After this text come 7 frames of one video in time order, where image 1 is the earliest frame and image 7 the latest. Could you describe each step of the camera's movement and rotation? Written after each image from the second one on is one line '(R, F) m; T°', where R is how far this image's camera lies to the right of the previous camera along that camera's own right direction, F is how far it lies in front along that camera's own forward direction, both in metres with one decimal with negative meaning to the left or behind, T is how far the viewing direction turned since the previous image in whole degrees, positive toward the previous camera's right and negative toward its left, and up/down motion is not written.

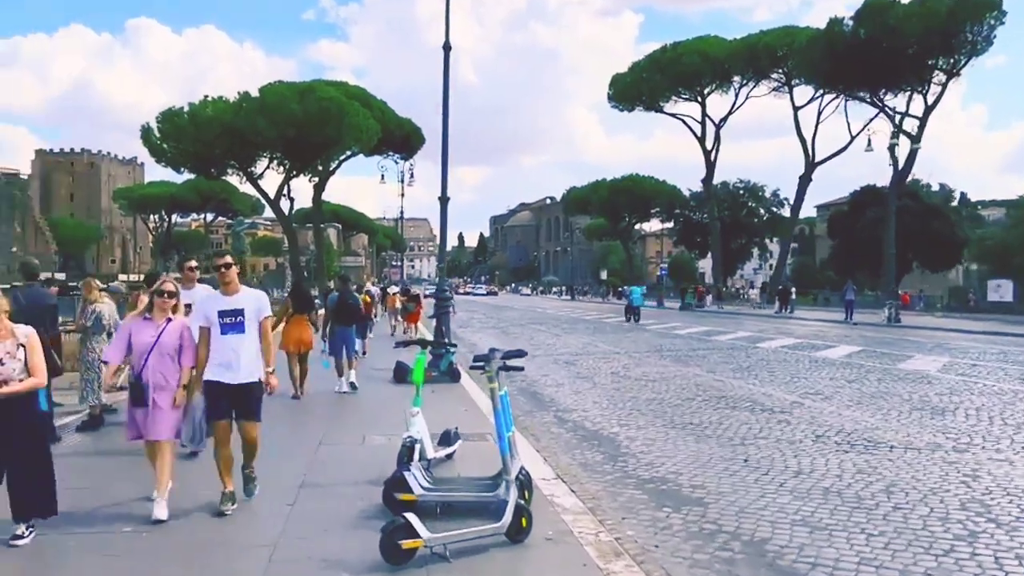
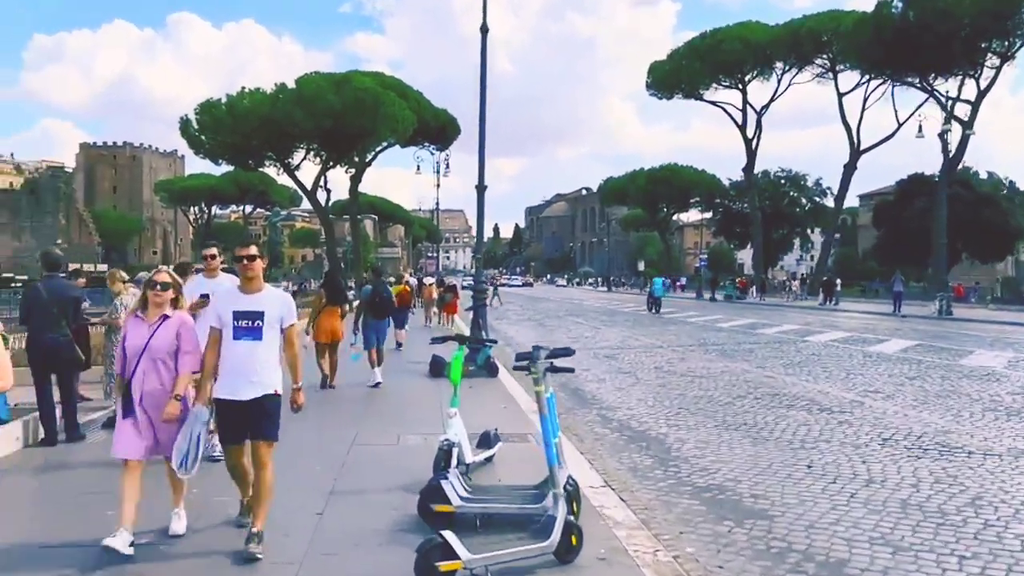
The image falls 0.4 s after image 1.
(-0.1, +0.6) m; -2°
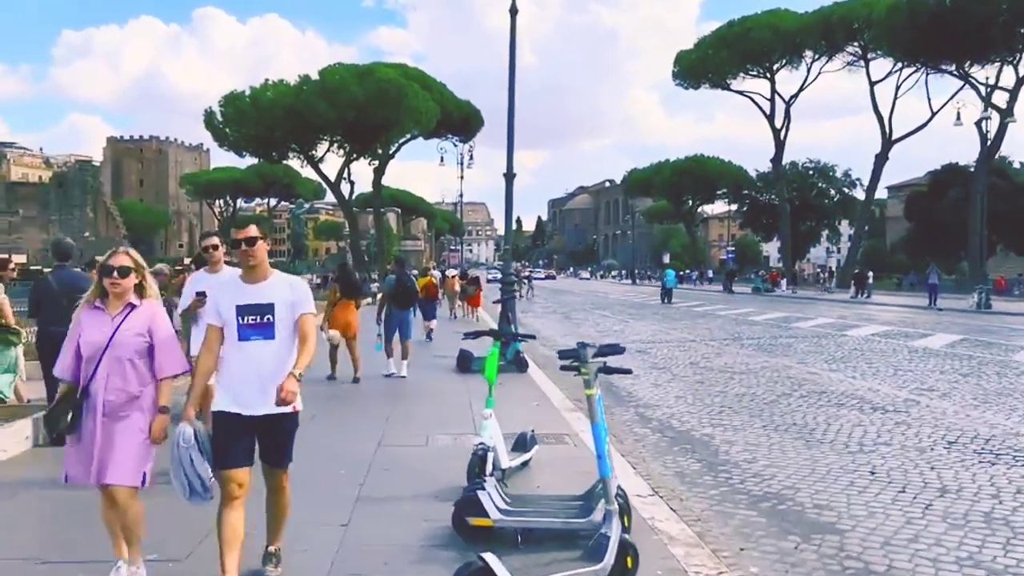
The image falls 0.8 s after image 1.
(-0.1, +0.6) m; -2°
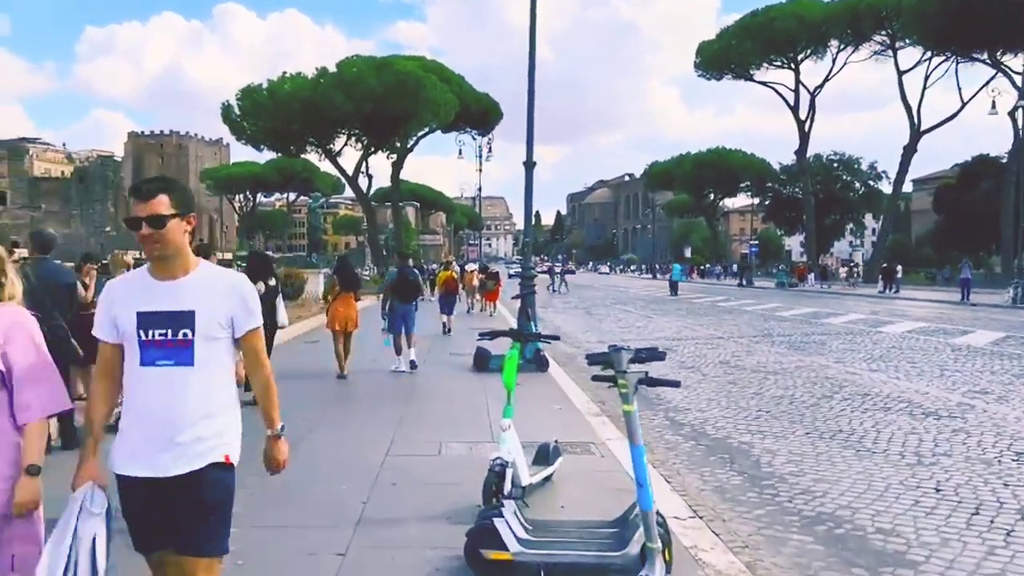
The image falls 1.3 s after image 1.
(0.0, +0.7) m; -1°
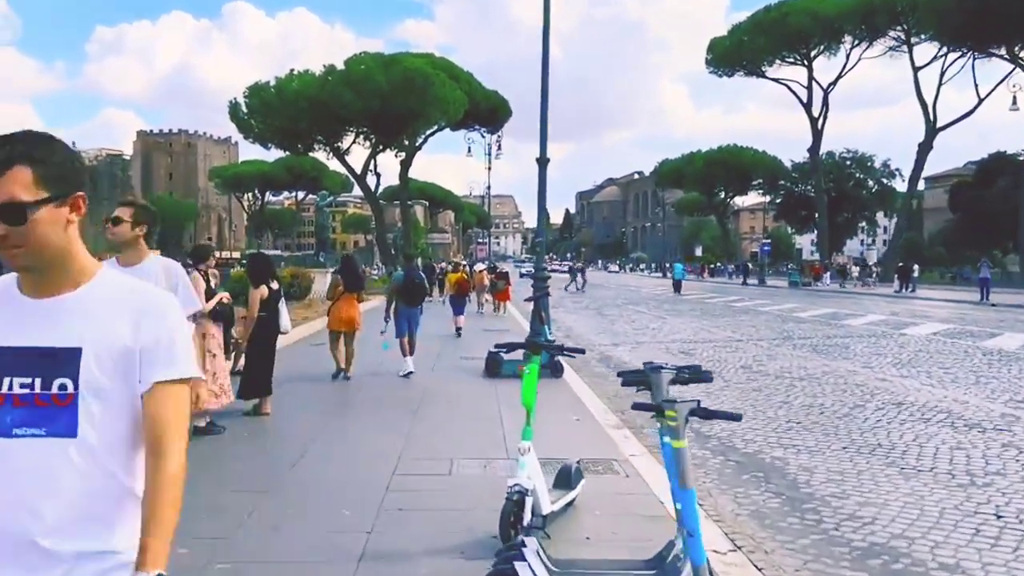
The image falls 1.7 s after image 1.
(-0.1, +0.6) m; -1°
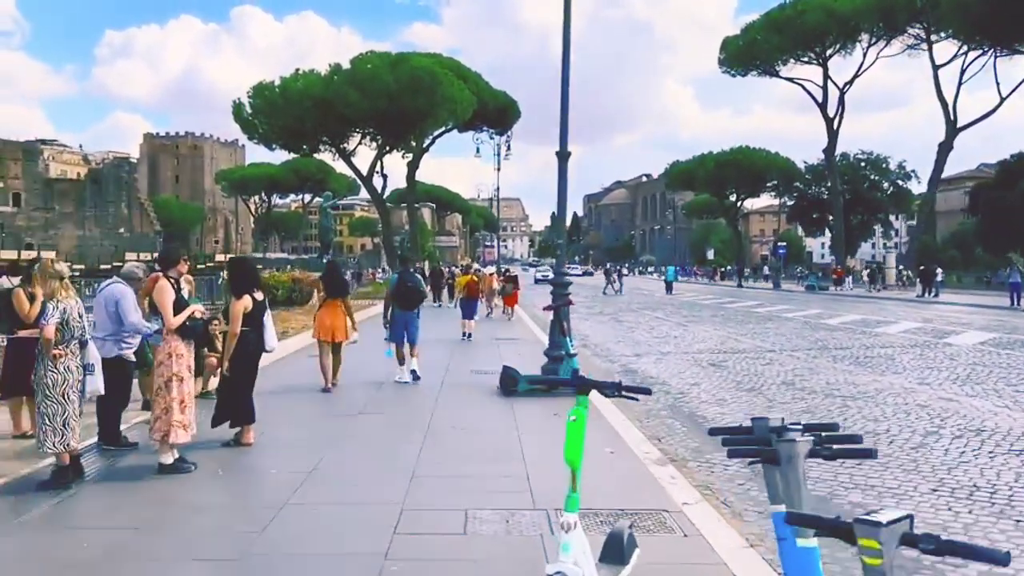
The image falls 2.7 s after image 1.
(-0.2, +1.3) m; -1°
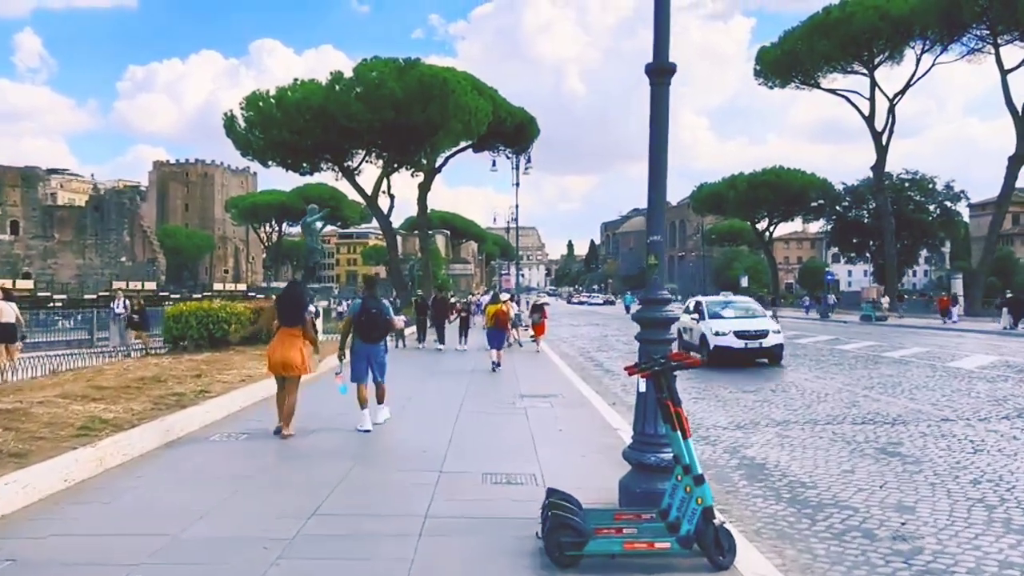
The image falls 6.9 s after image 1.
(-0.3, +5.9) m; -1°
